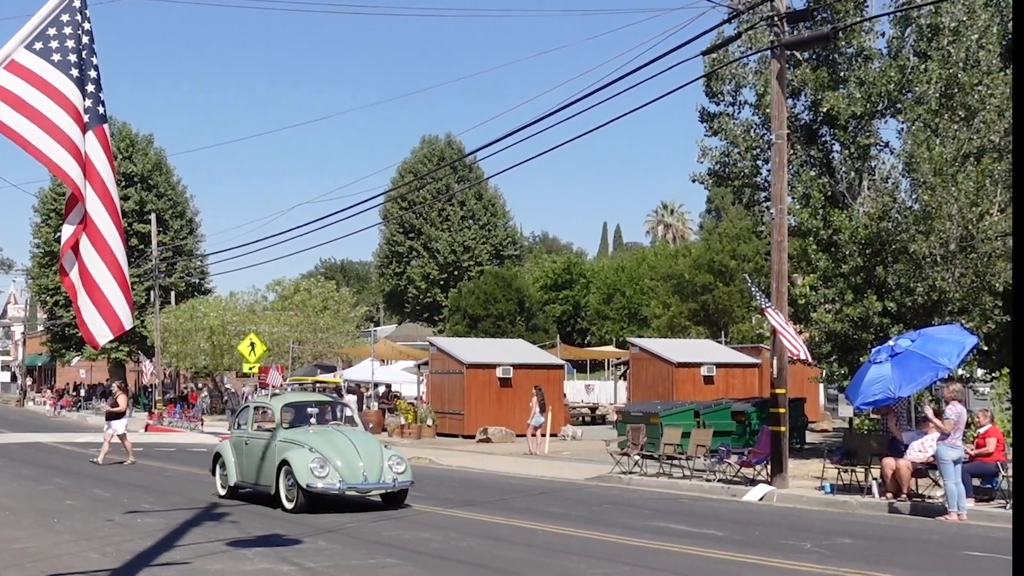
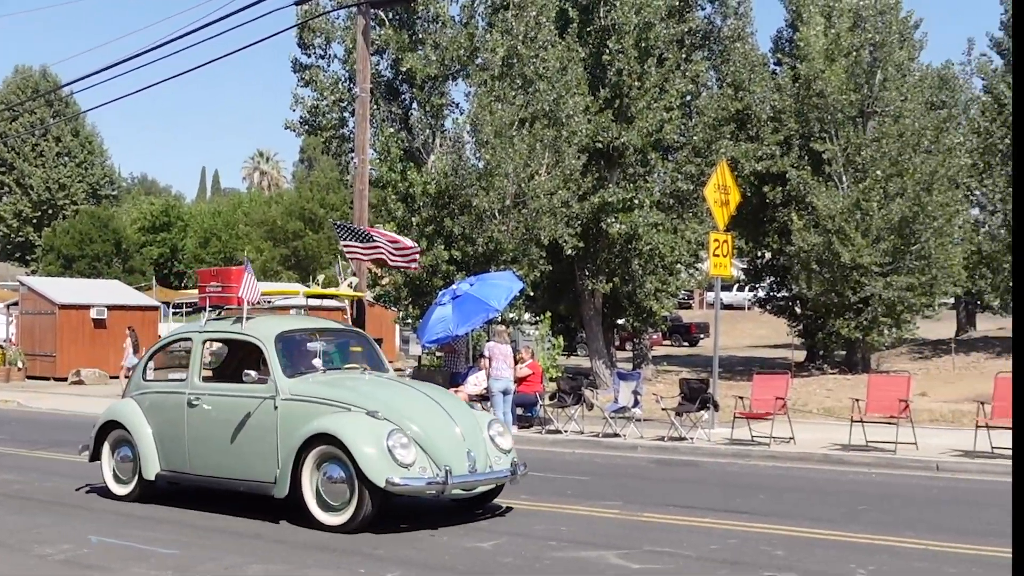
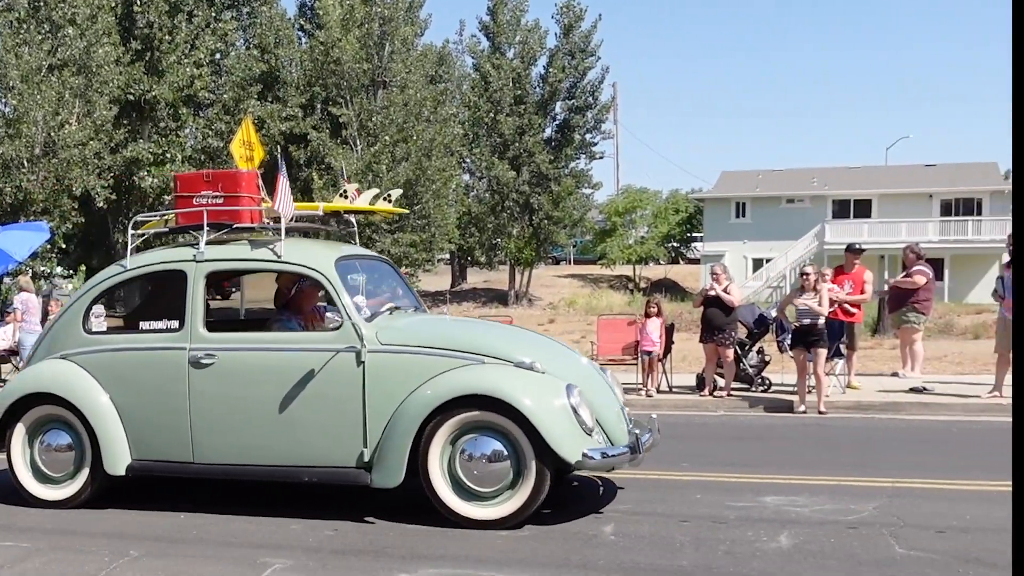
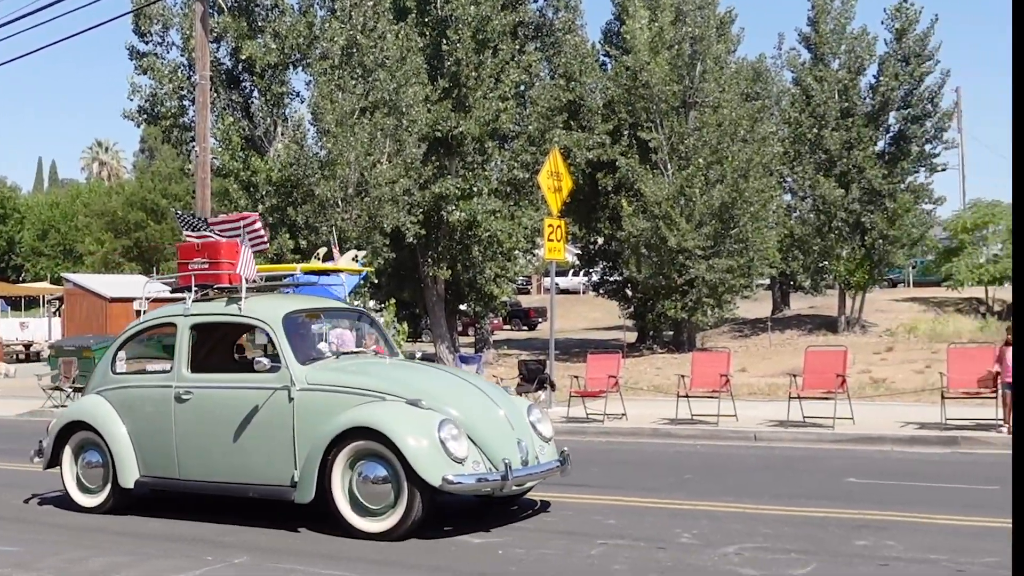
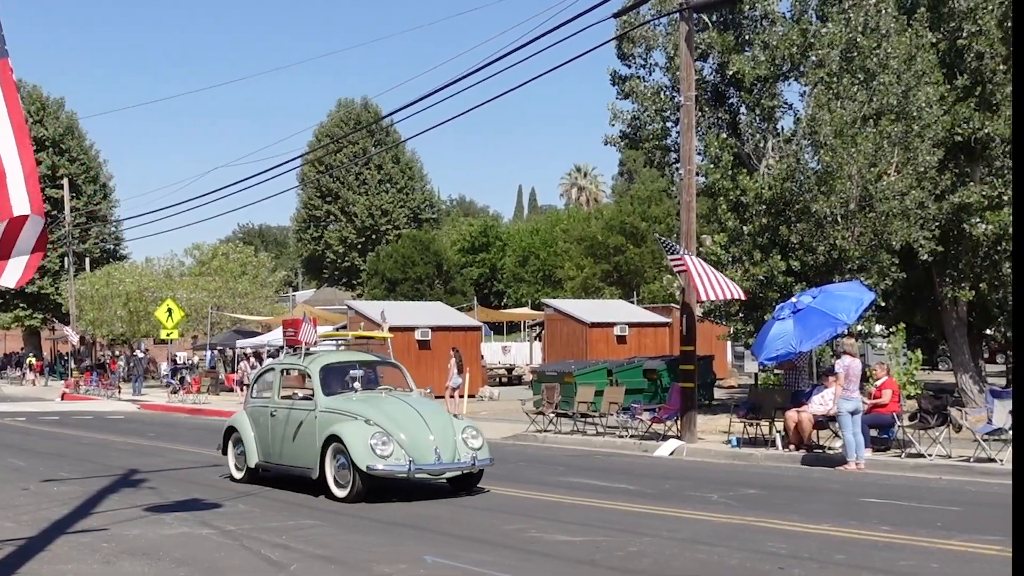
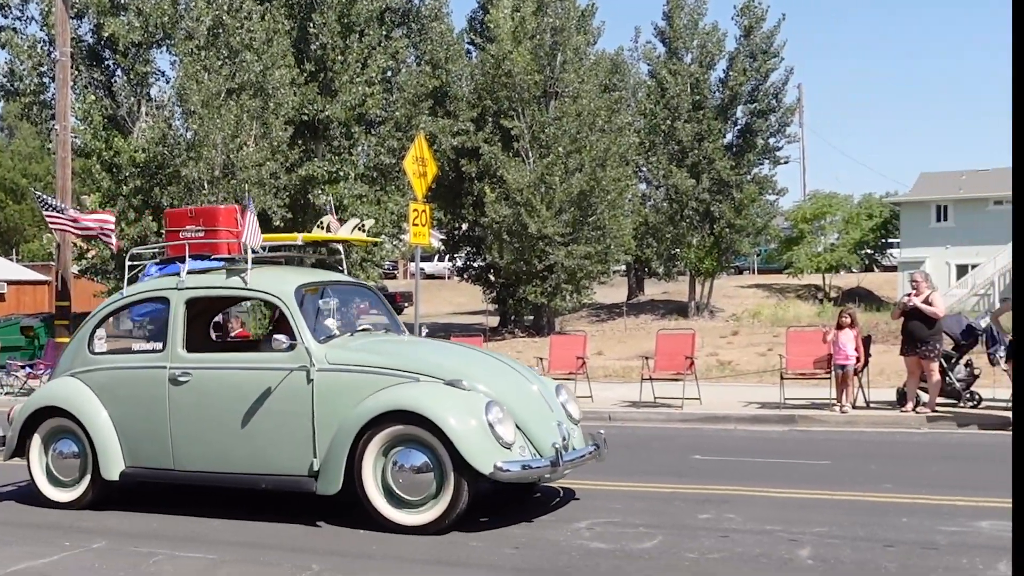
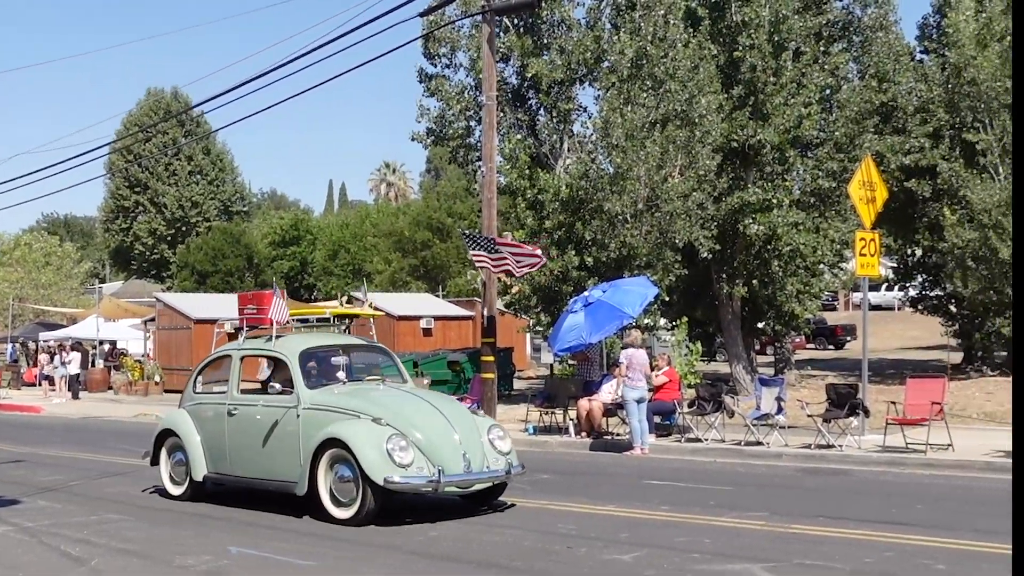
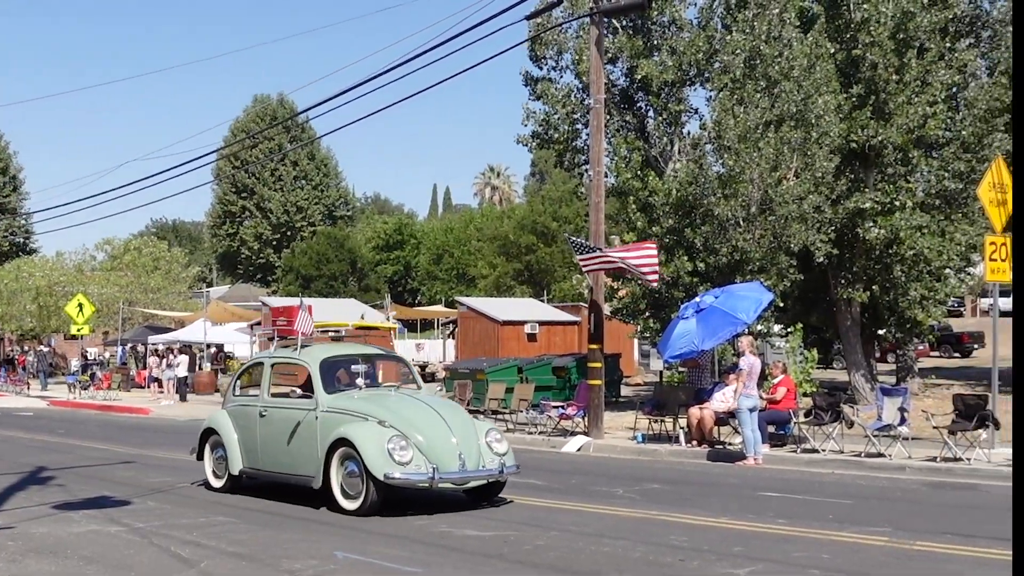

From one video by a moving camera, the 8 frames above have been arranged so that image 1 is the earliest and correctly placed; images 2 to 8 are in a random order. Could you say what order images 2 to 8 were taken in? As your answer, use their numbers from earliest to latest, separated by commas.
5, 8, 7, 2, 4, 6, 3
